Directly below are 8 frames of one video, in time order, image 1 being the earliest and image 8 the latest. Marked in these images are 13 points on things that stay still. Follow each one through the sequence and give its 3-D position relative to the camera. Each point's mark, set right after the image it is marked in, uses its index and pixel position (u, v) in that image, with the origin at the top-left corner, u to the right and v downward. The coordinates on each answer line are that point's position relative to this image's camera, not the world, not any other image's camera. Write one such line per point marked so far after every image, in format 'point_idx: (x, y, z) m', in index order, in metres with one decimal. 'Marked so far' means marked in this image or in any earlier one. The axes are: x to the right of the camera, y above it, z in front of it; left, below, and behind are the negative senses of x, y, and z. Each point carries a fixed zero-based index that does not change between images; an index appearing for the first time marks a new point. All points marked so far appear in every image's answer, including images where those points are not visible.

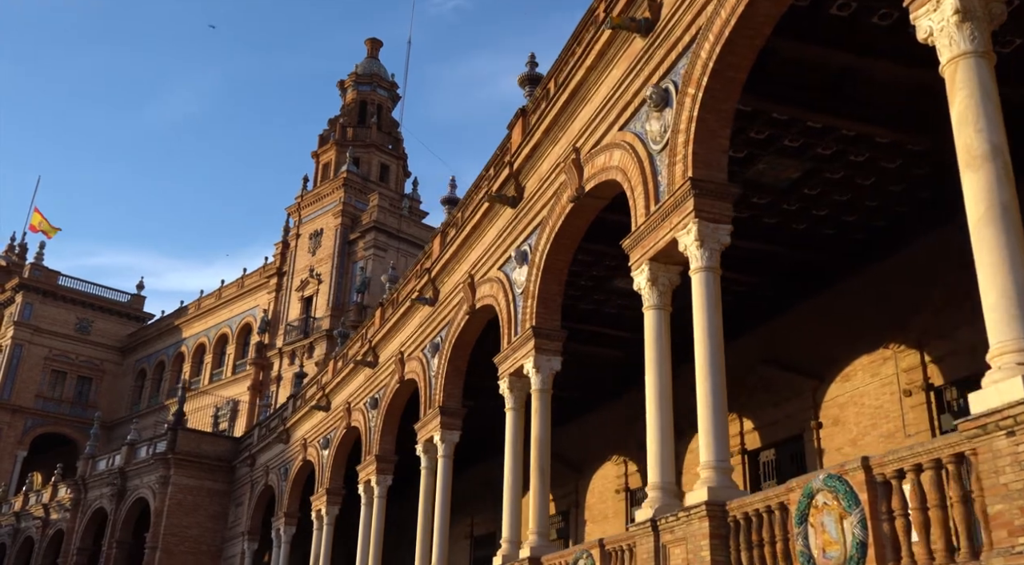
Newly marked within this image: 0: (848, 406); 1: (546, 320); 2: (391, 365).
0: (+4.6, -1.7, +13.2) m
1: (+0.4, -0.4, +11.5) m
2: (-2.4, -1.6, +18.9) m
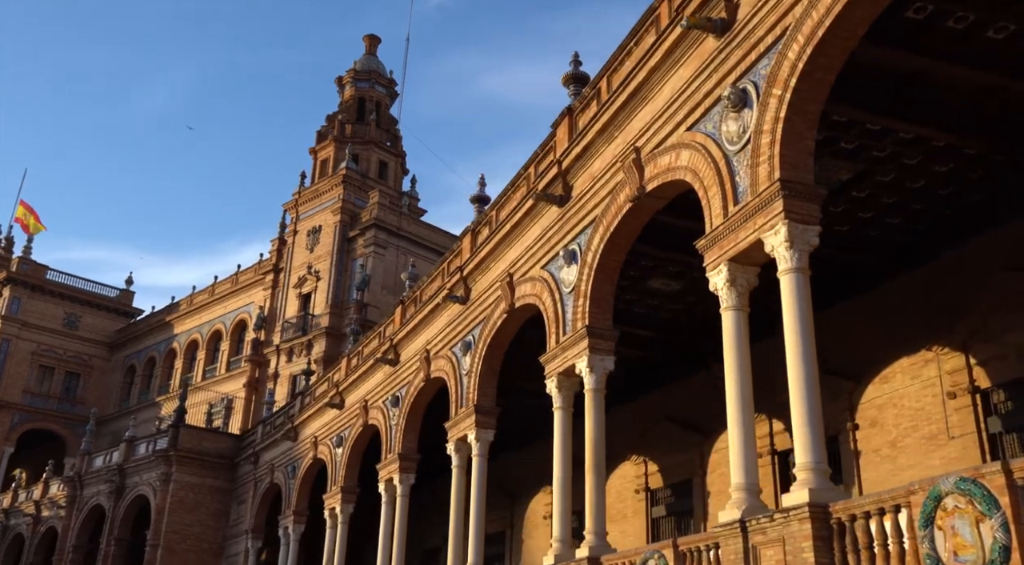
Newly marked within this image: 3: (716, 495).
0: (+5.2, -1.7, +13.2) m
1: (+1.0, -0.4, +11.4) m
2: (-1.9, -1.6, +18.8) m
3: (+3.8, -3.9, +17.6) m
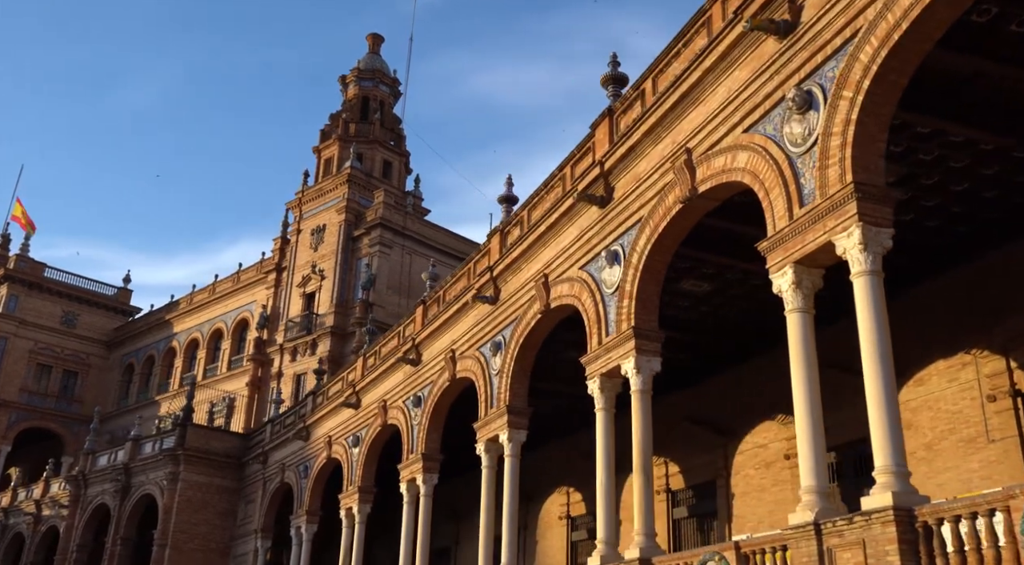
0: (+5.7, -1.8, +13.2) m
1: (+1.6, -0.5, +11.4) m
2: (-1.4, -1.6, +18.8) m
3: (+4.2, -4.0, +17.6) m
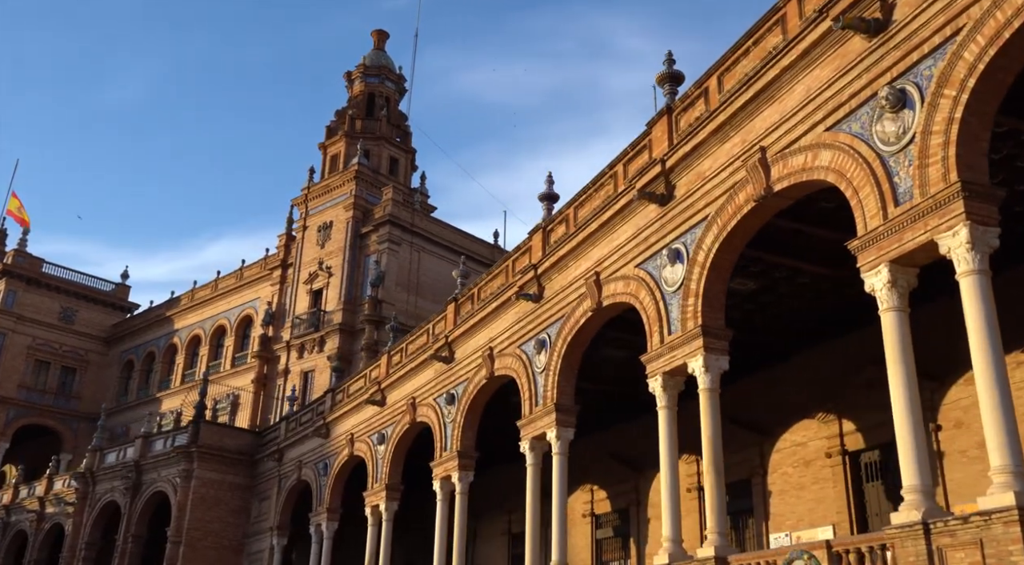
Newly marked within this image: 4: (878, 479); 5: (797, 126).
0: (+6.5, -1.8, +13.3) m
1: (+2.4, -0.4, +11.4) m
2: (-0.7, -1.5, +18.7) m
3: (+4.9, -3.9, +17.7) m
4: (+6.0, -3.2, +15.6) m
5: (+3.0, +1.7, +10.0) m
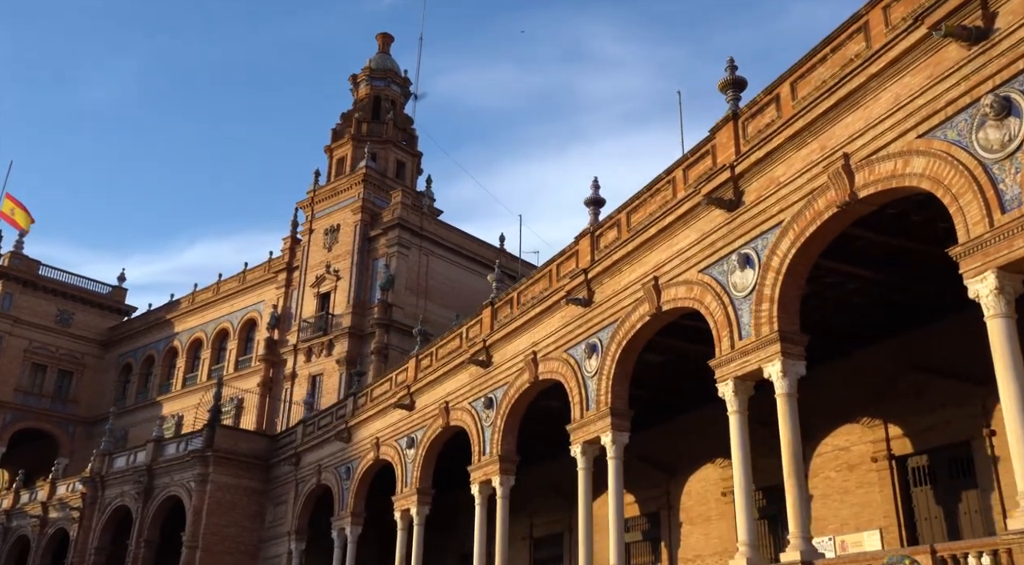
0: (+7.4, -1.8, +13.4) m
1: (+3.3, -0.5, +11.4) m
2: (+0.1, -1.6, +18.7) m
3: (+5.8, -4.0, +17.7) m
4: (+6.9, -3.3, +15.7) m
5: (+4.0, +1.6, +10.1) m
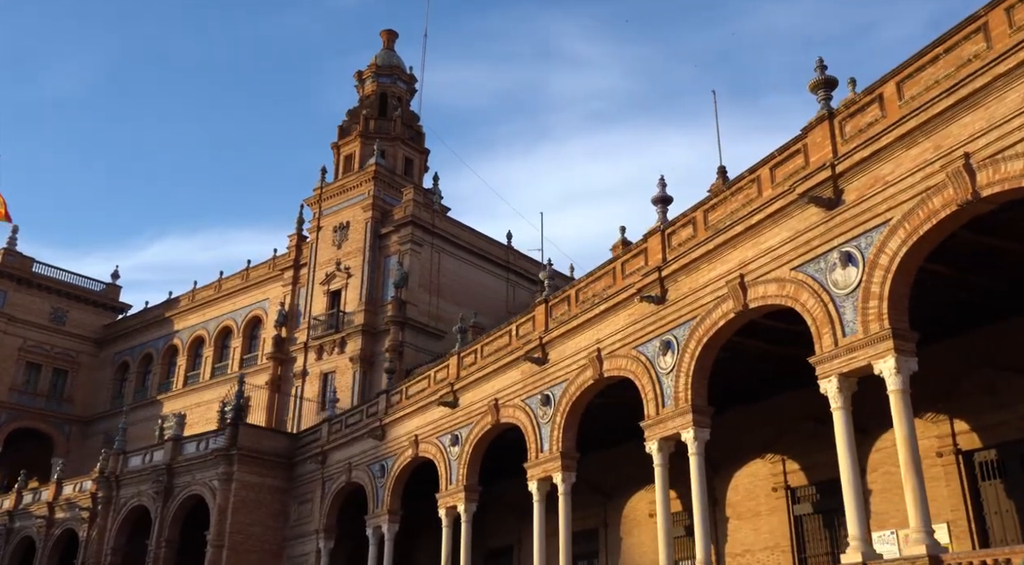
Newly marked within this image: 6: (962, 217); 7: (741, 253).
0: (+8.7, -1.8, +13.6) m
1: (+4.7, -0.5, +11.6) m
2: (+1.3, -1.6, +18.8) m
3: (+7.0, -4.0, +18.0) m
4: (+8.1, -3.3, +16.0) m
5: (+5.4, +1.6, +10.3) m
6: (+5.2, +0.8, +11.0) m
7: (+3.5, +0.5, +14.5) m
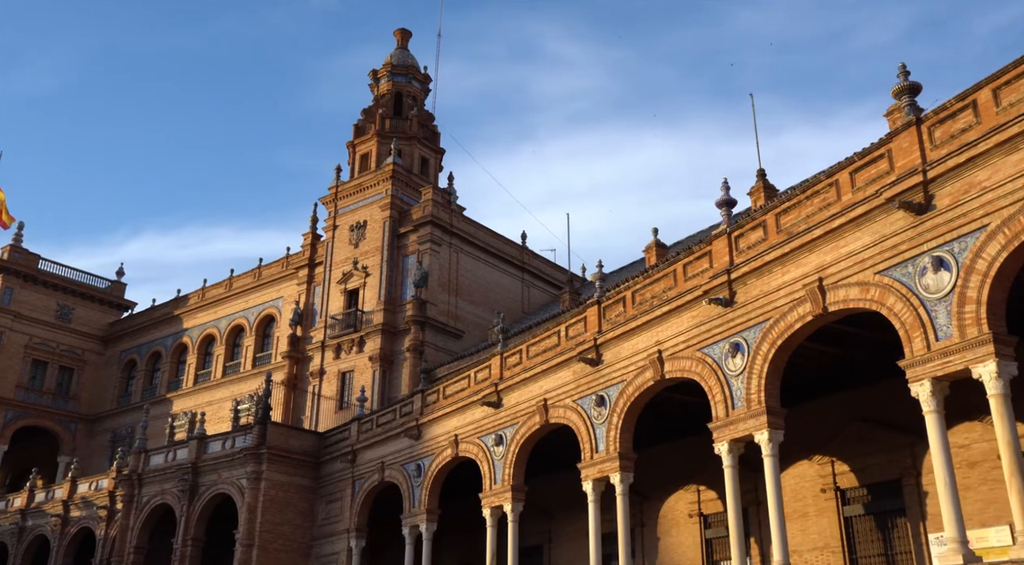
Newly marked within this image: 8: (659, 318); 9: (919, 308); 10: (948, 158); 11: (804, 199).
0: (+10.0, -1.9, +13.8) m
1: (+5.9, -0.5, +11.7) m
2: (+2.5, -1.6, +18.9) m
3: (+8.2, -4.1, +18.1) m
4: (+9.3, -3.4, +16.1) m
5: (+6.7, +1.6, +10.4) m
6: (+6.5, +0.7, +11.1) m
7: (+4.7, +0.4, +14.7) m
8: (+2.8, -0.7, +18.3) m
9: (+5.4, -0.3, +12.6) m
10: (+5.7, +1.6, +12.5) m
11: (+4.7, +1.3, +15.2) m
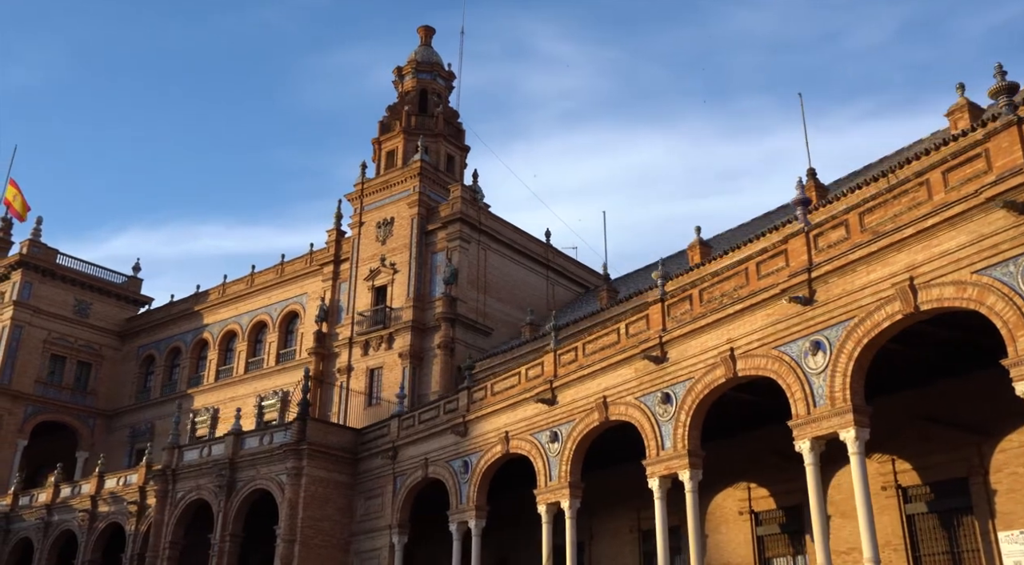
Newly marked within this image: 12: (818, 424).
0: (+11.4, -1.9, +13.9) m
1: (+7.4, -0.5, +11.8) m
2: (+3.9, -1.6, +18.9) m
3: (+9.5, -4.0, +18.2) m
4: (+10.7, -3.4, +16.2) m
5: (+8.1, +1.5, +10.5) m
6: (+7.9, +0.7, +11.1) m
7: (+6.1, +0.4, +14.7) m
8: (+4.2, -0.7, +18.4) m
9: (+6.8, -0.3, +12.7) m
10: (+7.1, +1.6, +12.6) m
11: (+6.1, +1.3, +15.3) m
12: (+5.1, -2.4, +15.8) m
